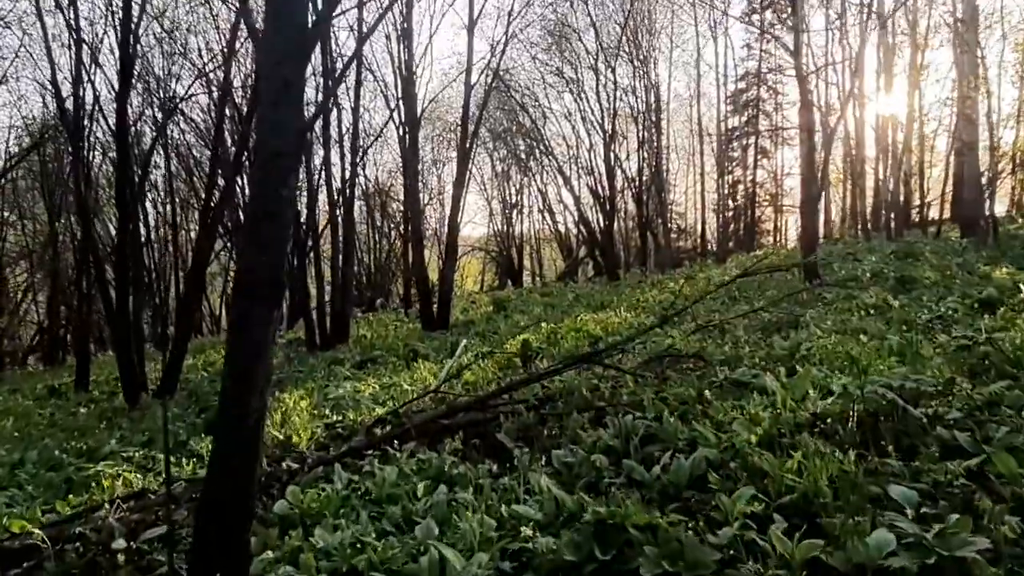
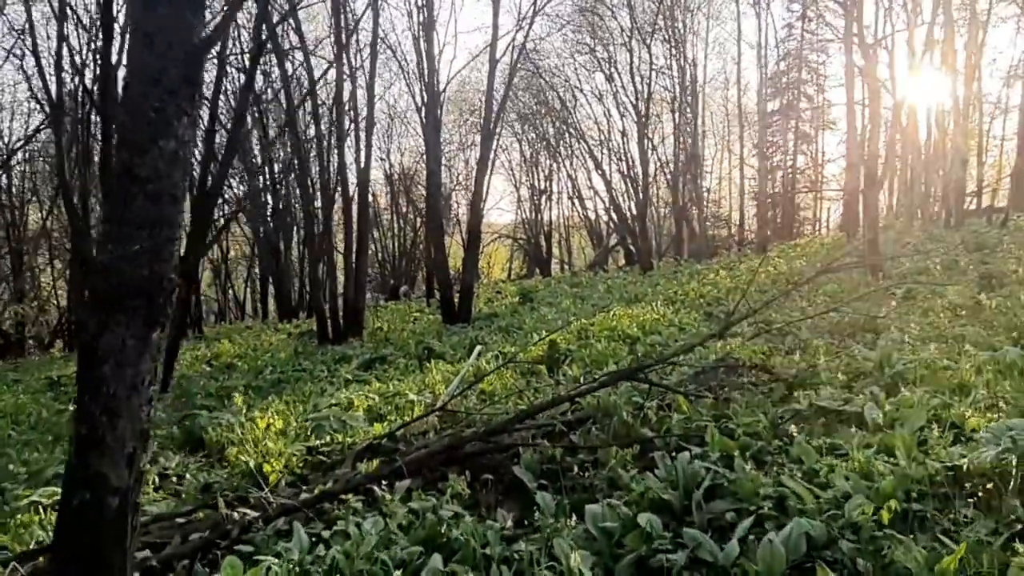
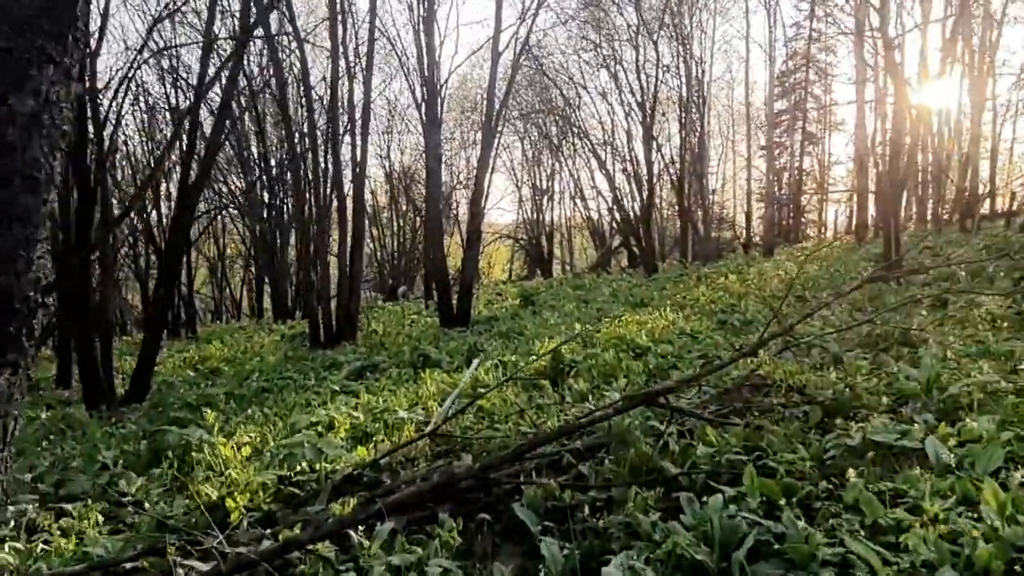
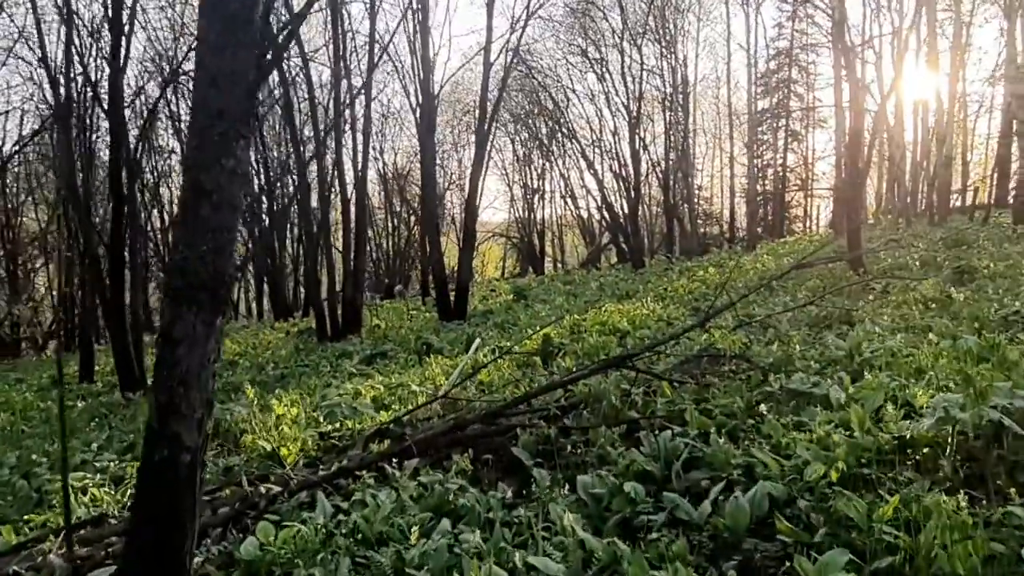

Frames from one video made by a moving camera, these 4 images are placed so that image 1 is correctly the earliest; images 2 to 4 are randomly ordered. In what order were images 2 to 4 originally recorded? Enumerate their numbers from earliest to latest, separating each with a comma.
4, 2, 3
